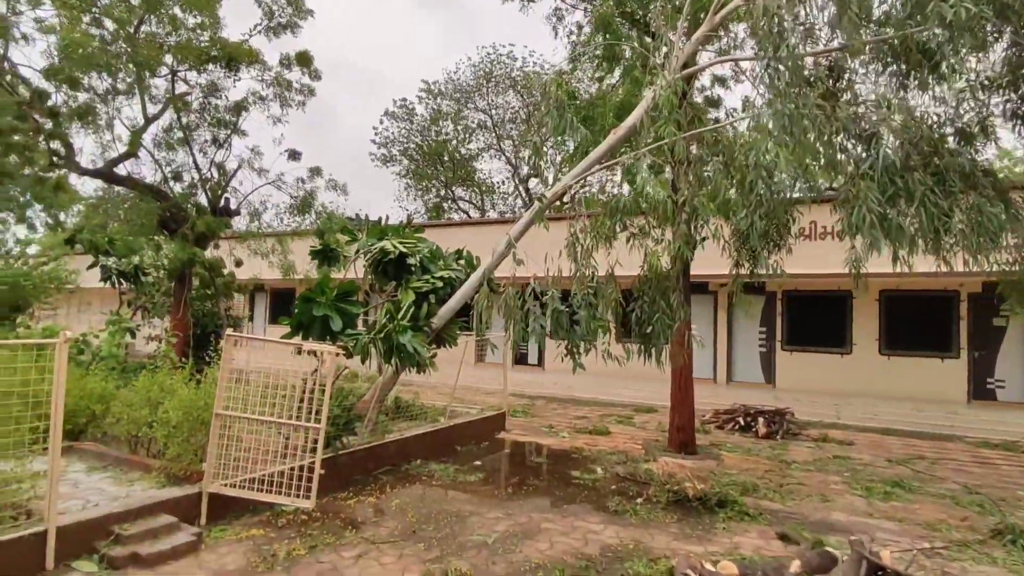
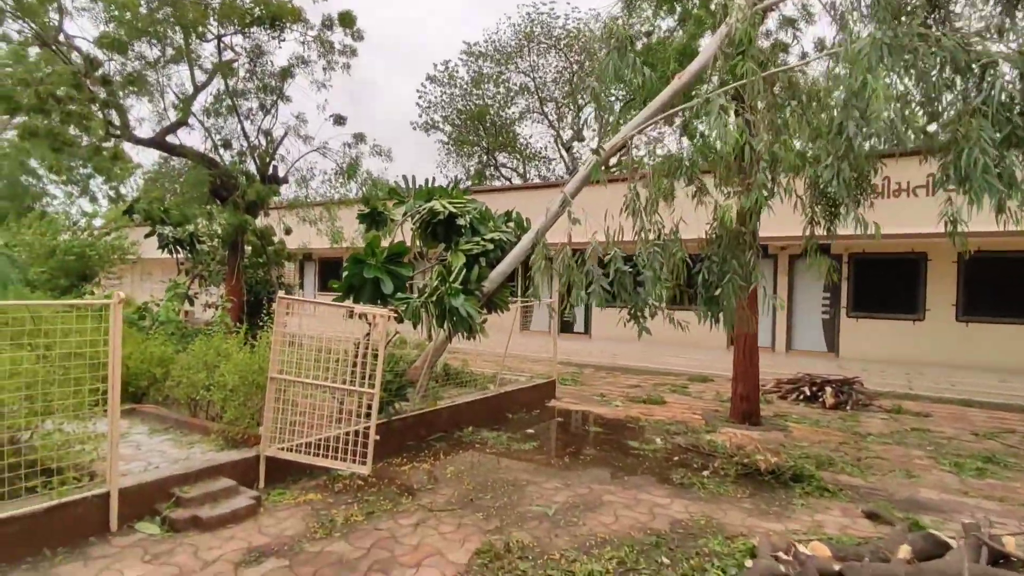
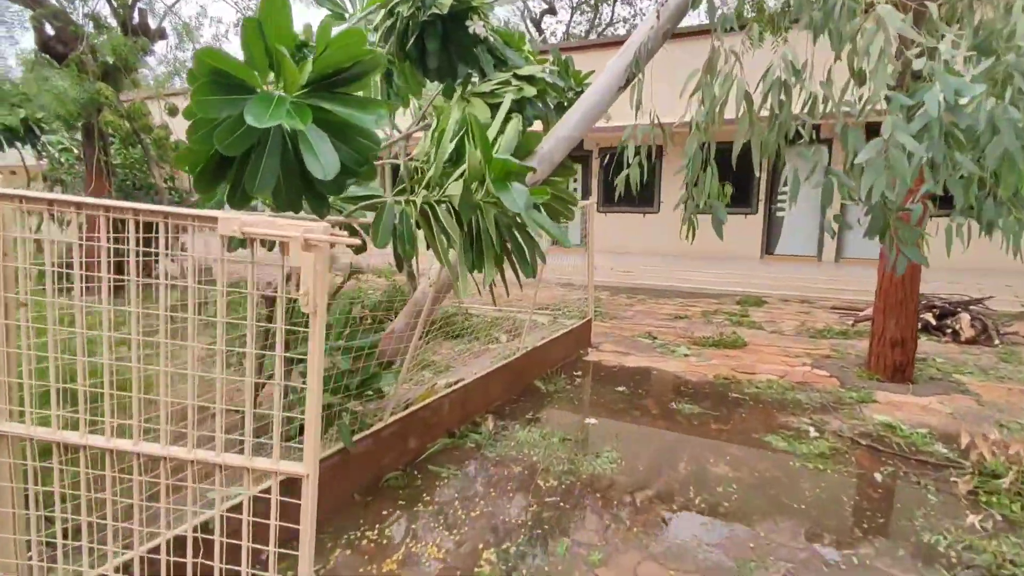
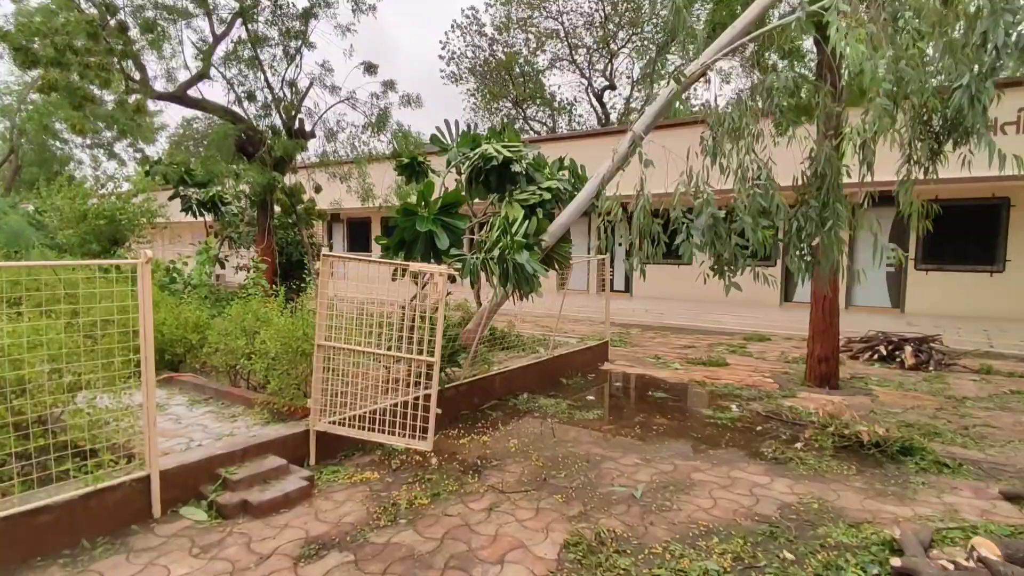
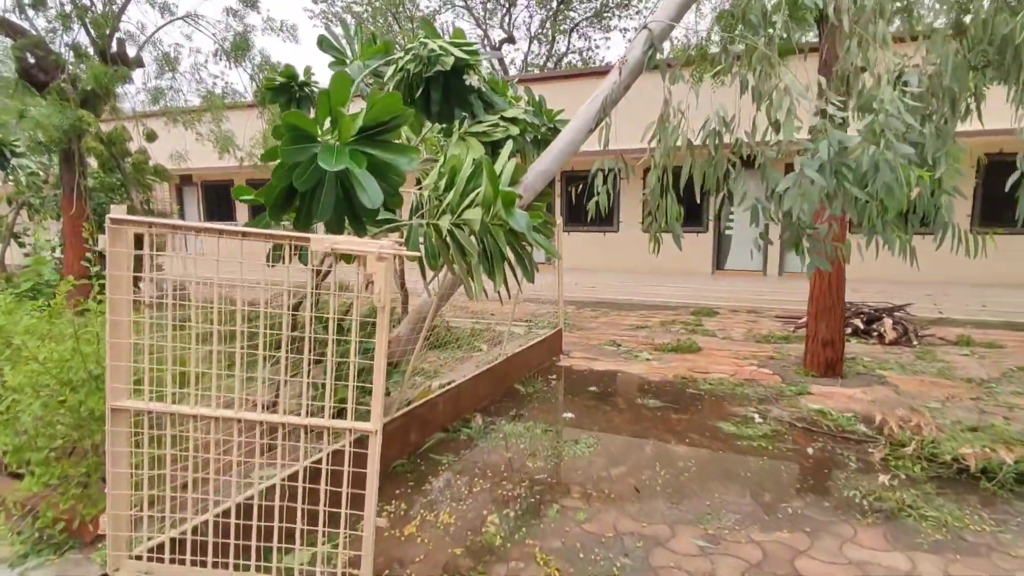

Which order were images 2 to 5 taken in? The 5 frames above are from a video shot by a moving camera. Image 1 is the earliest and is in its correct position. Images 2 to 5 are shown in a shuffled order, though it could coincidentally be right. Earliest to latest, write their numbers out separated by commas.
2, 4, 5, 3
